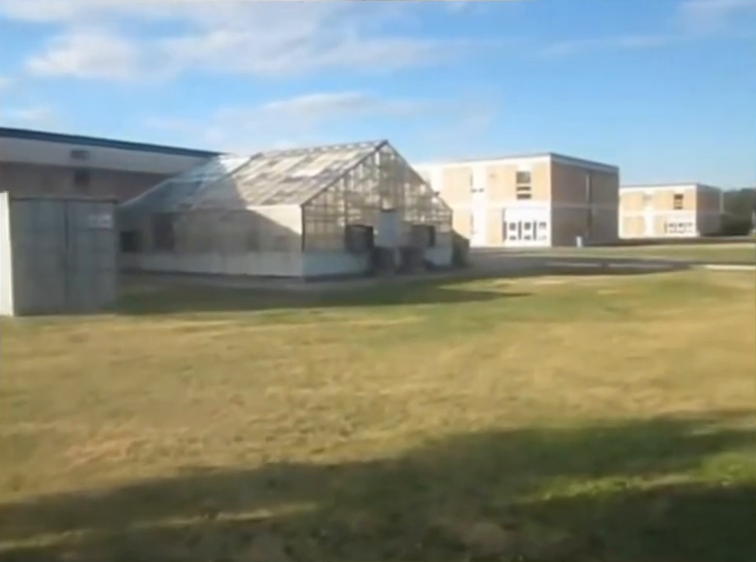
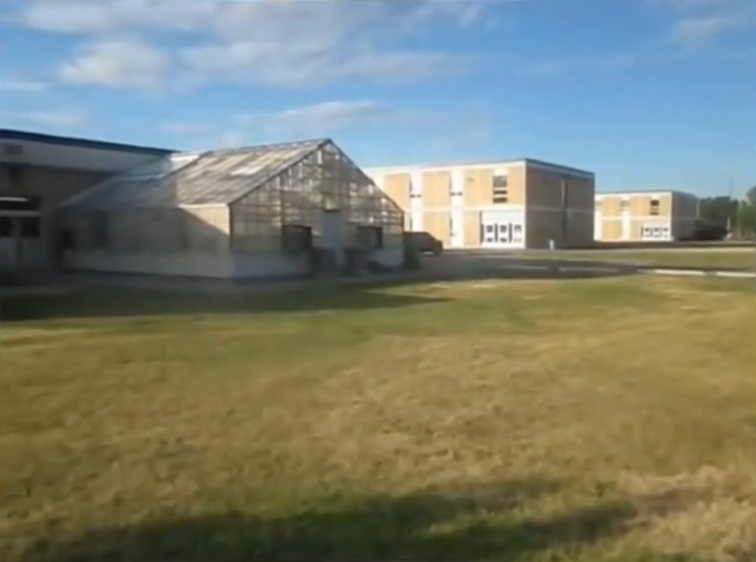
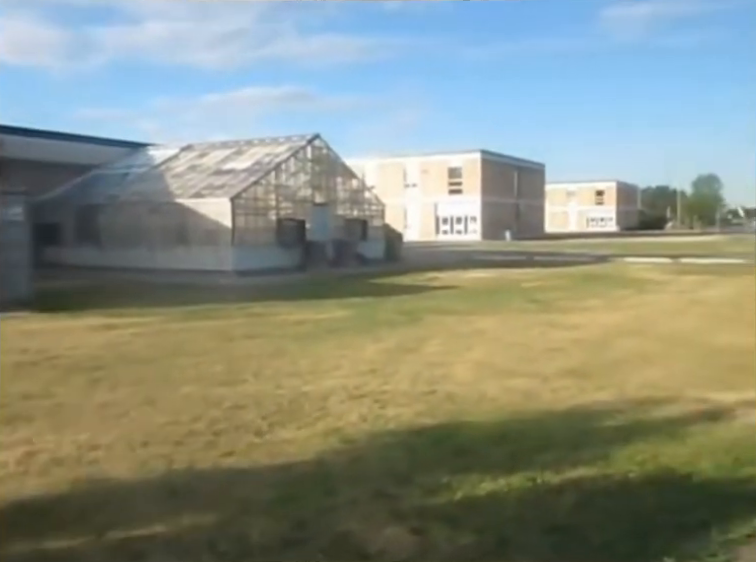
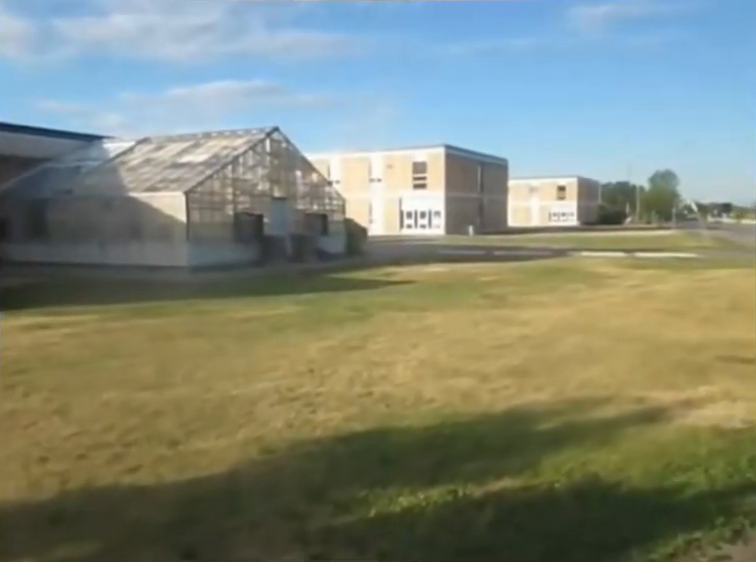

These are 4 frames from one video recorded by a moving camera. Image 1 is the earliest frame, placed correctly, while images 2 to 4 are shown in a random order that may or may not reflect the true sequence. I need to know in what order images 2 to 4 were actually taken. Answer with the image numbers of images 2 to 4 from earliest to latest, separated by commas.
3, 4, 2
